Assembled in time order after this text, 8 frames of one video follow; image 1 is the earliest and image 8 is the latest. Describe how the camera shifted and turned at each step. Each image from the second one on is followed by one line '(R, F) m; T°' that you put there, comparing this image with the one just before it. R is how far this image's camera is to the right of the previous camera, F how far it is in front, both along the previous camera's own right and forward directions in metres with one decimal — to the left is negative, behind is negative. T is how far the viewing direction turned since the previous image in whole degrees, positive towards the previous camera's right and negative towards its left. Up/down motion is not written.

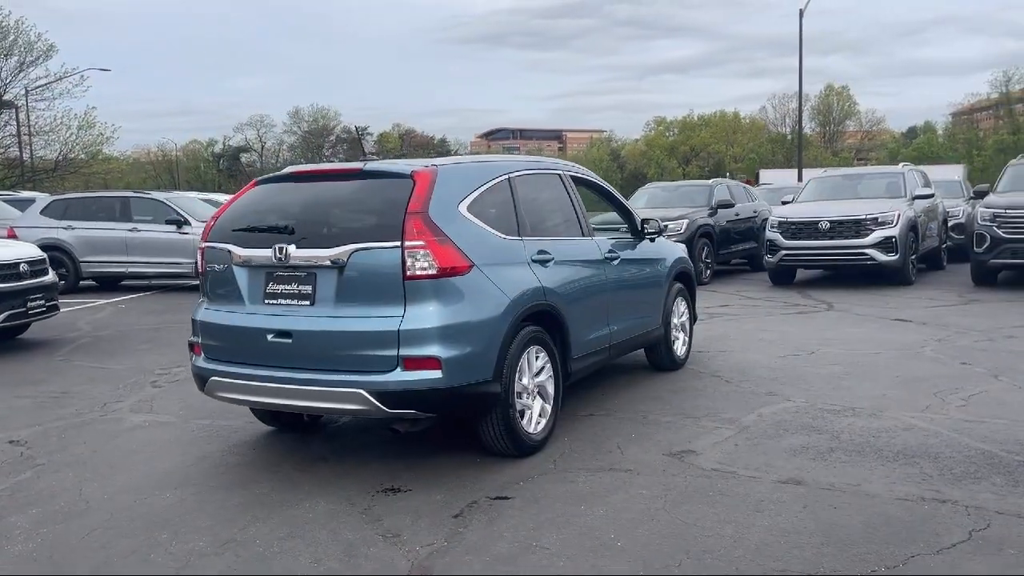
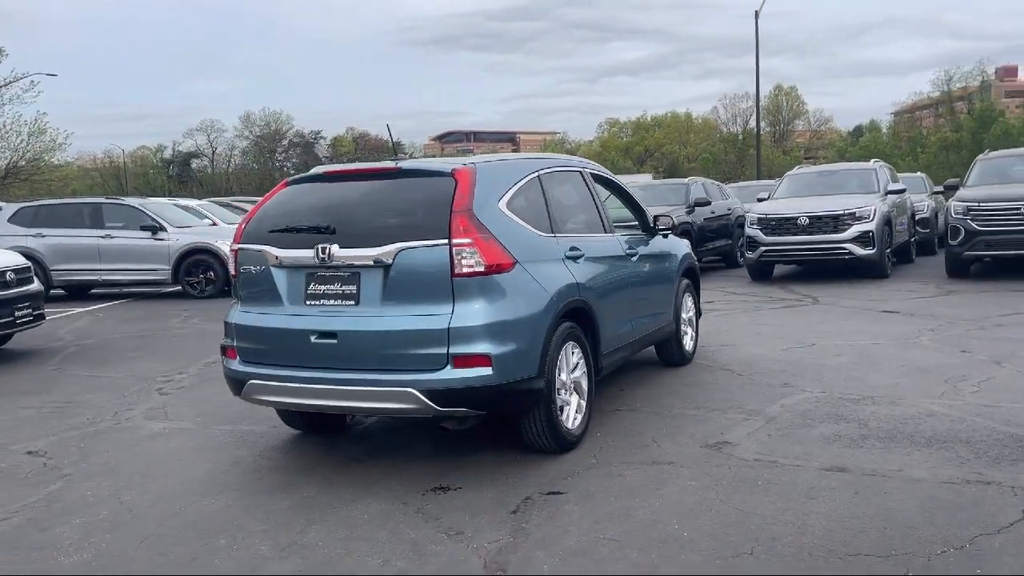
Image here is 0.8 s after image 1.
(-0.5, 0.0) m; +3°
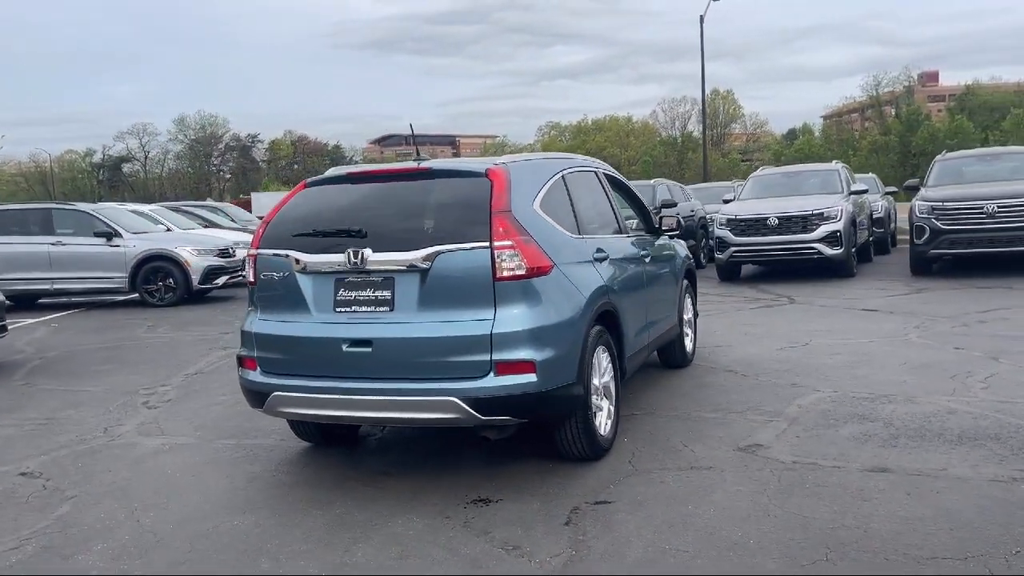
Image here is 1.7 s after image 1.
(-0.6, +0.2) m; +4°
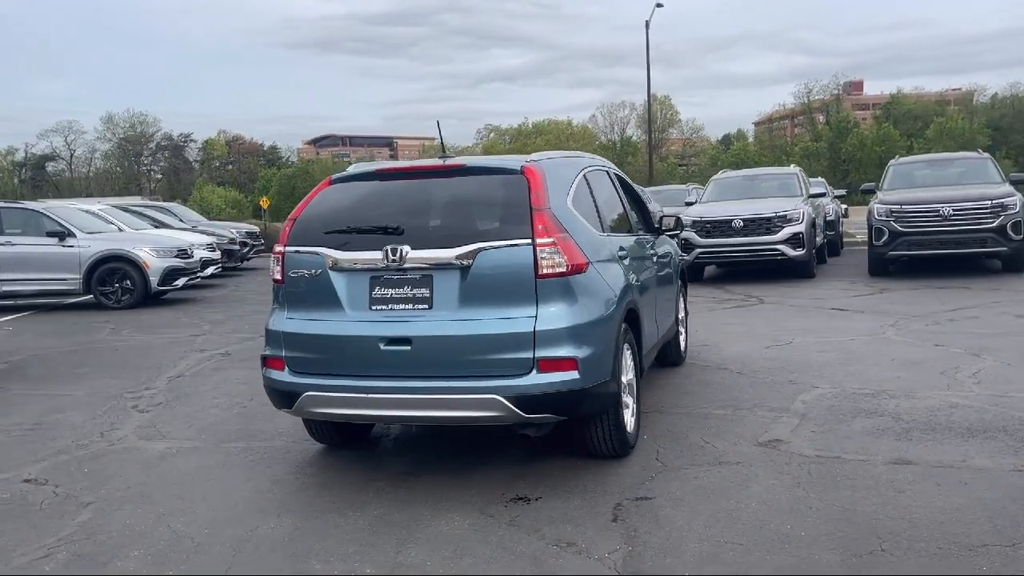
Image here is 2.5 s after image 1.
(-0.6, 0.0) m; +4°
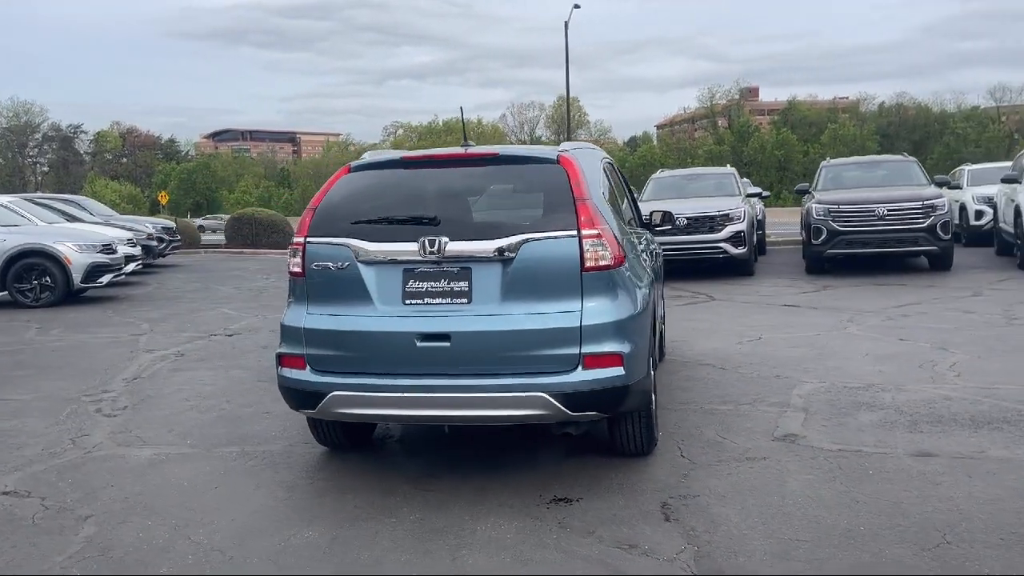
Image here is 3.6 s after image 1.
(-0.7, +0.2) m; +6°
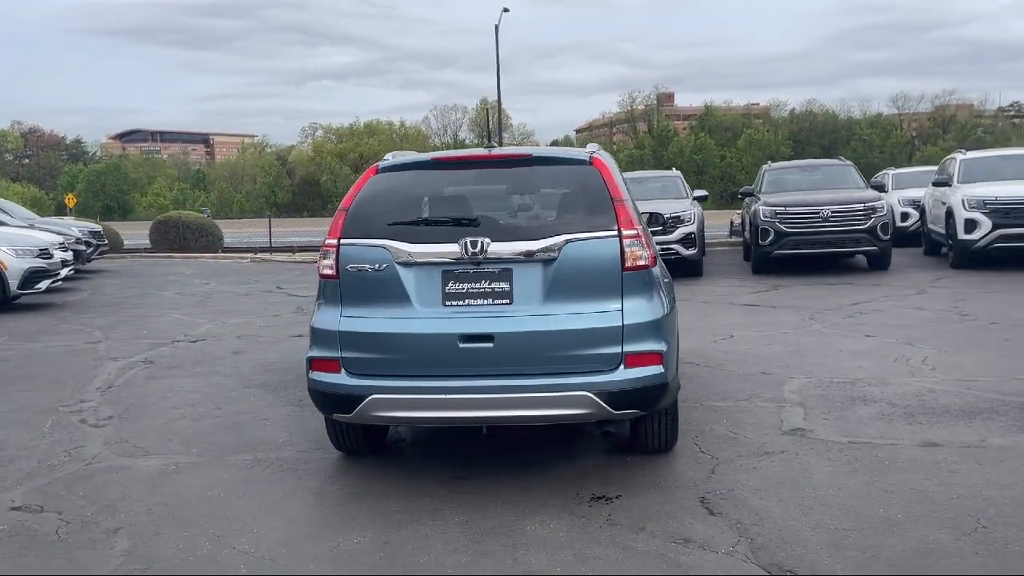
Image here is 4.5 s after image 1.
(-0.7, 0.0) m; +5°
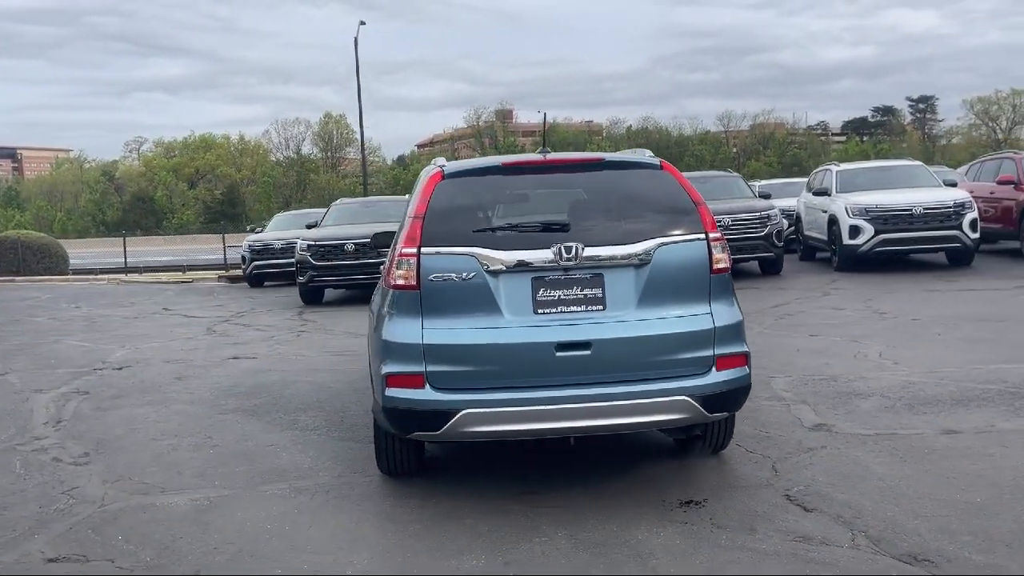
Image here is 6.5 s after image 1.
(-1.3, +0.2) m; +10°
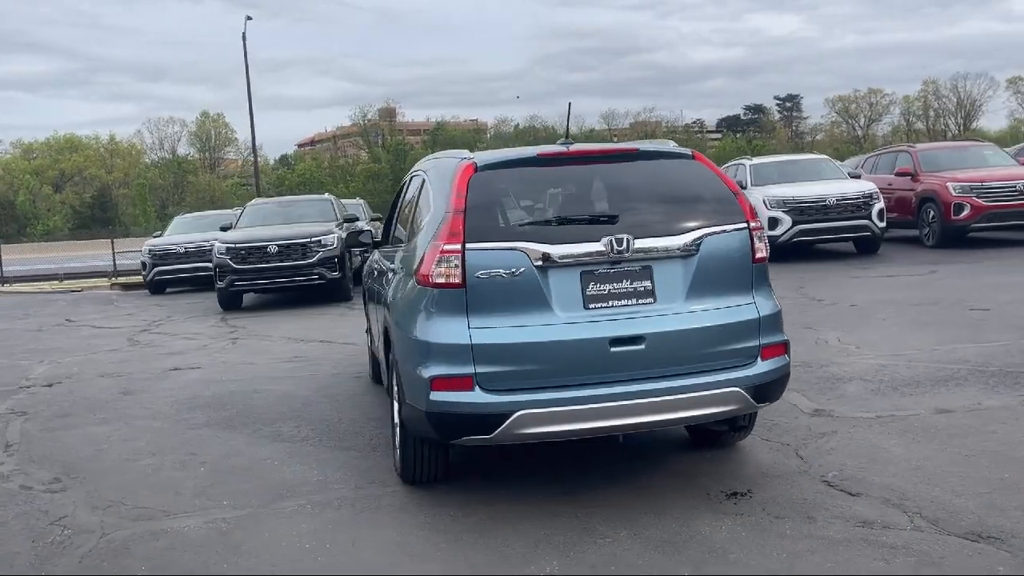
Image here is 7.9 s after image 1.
(-0.8, +0.2) m; +7°
